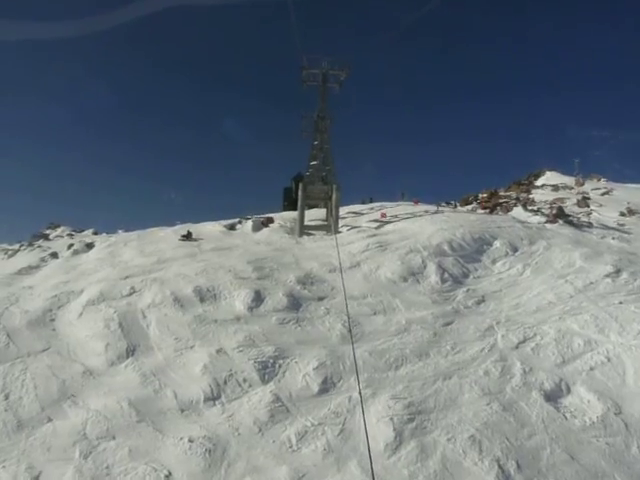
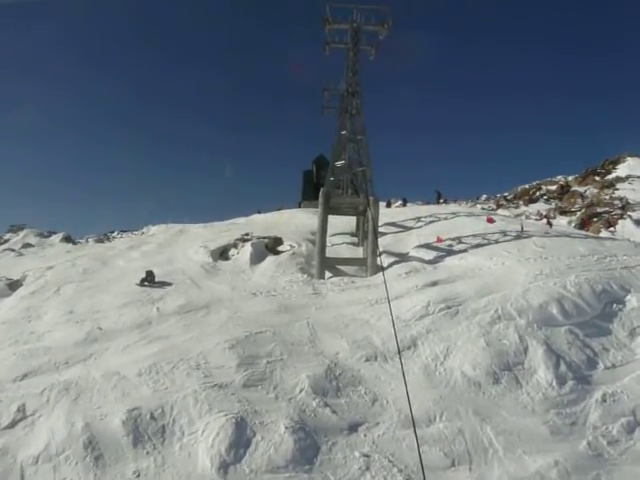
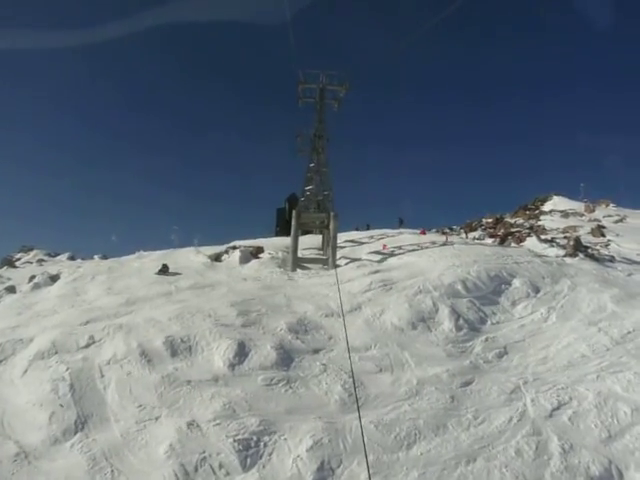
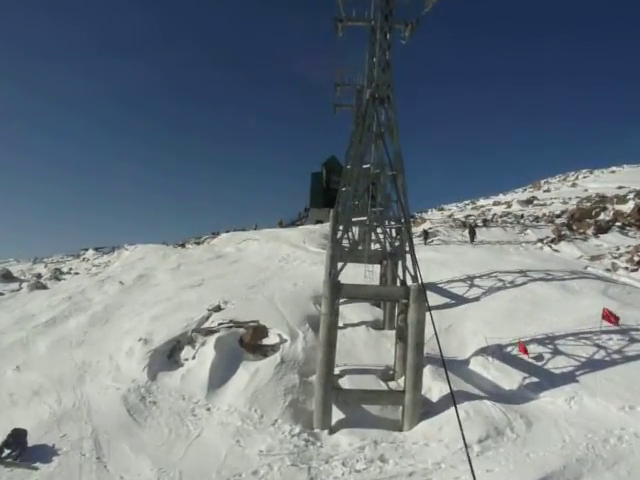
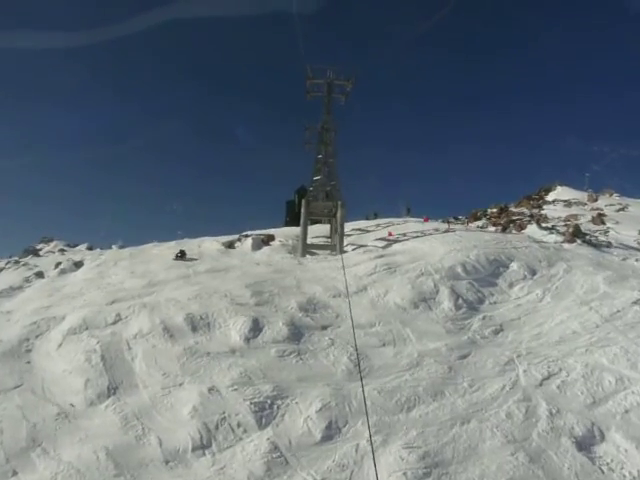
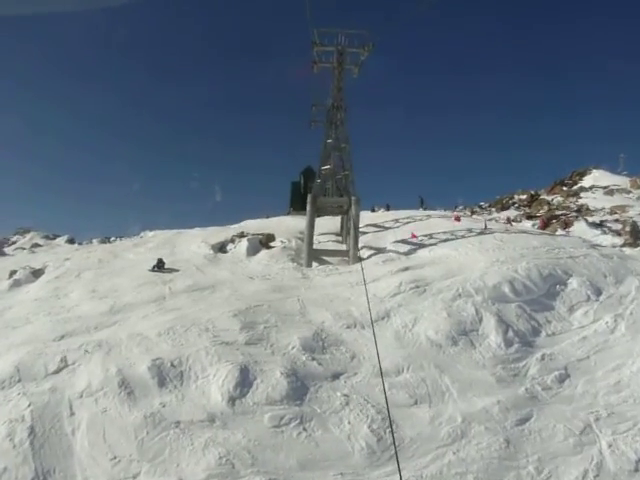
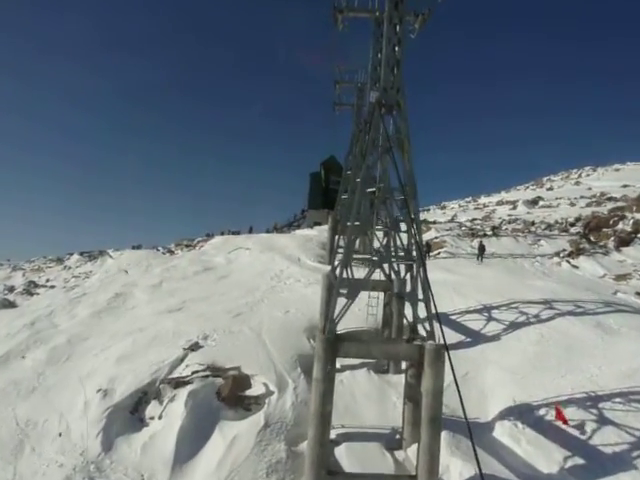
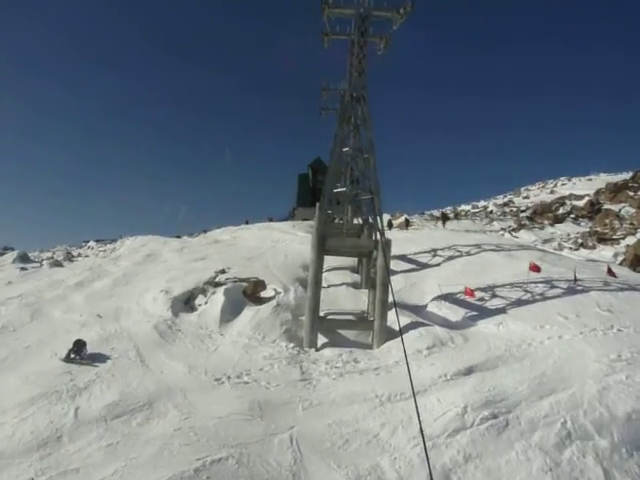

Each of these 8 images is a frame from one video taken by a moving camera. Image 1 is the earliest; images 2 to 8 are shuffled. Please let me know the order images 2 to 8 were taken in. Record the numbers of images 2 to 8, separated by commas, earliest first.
5, 3, 6, 2, 8, 4, 7
